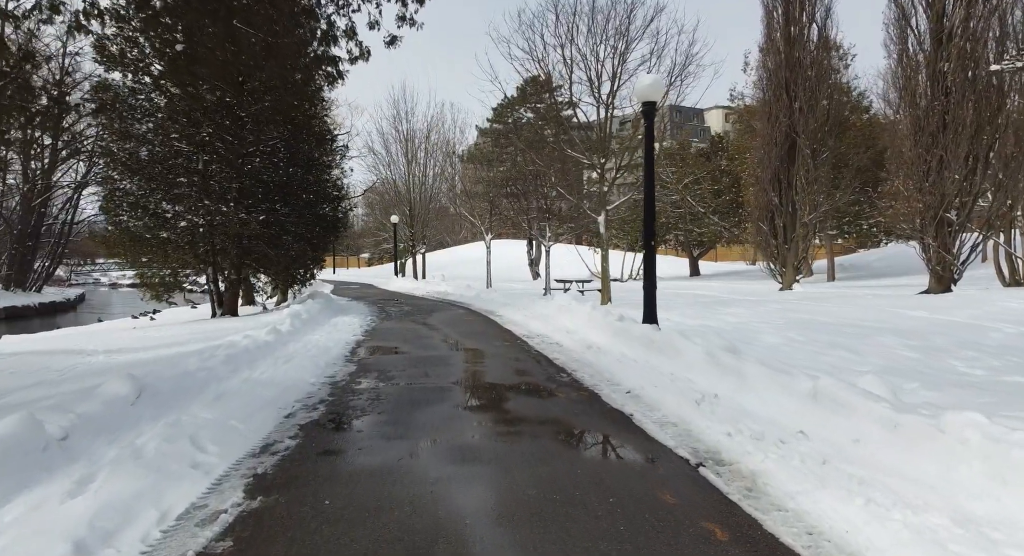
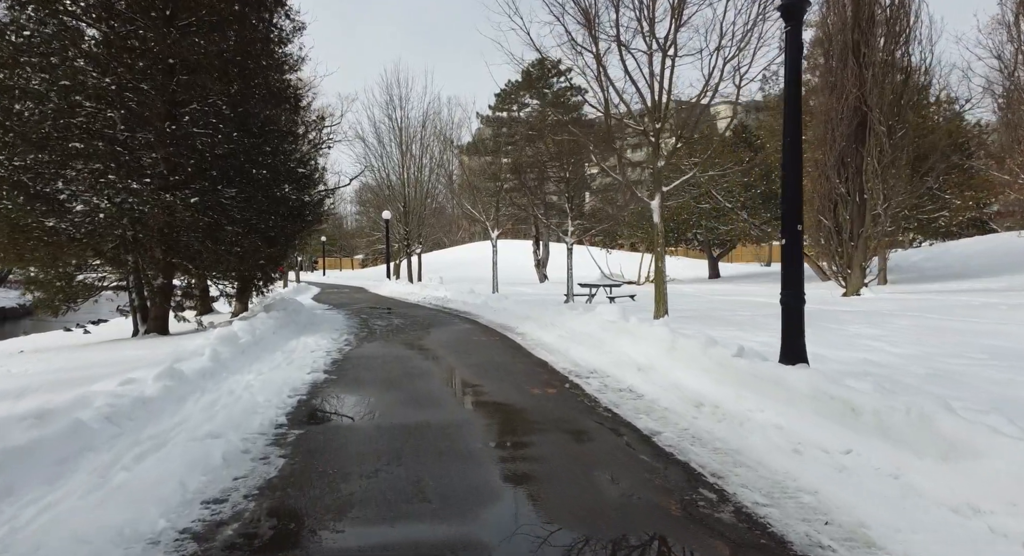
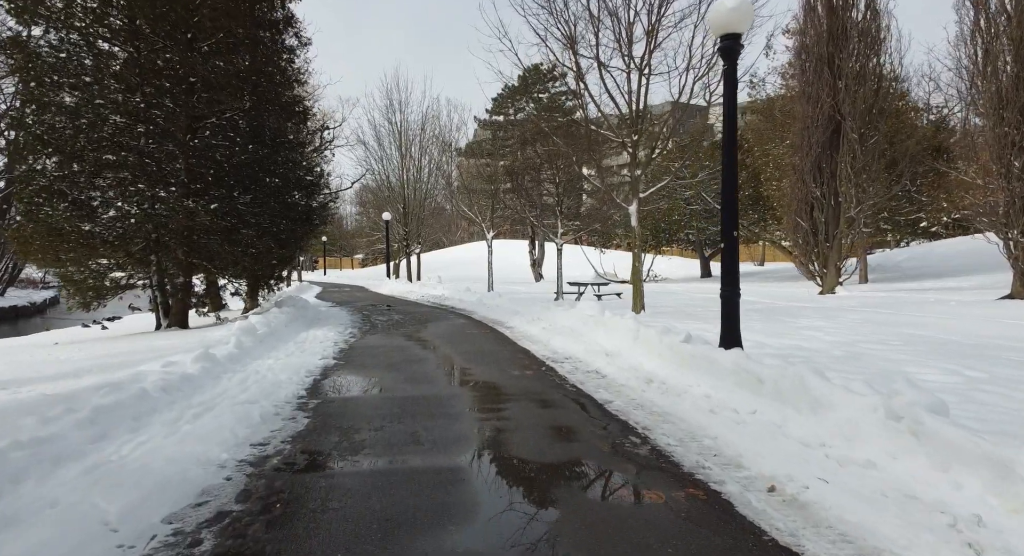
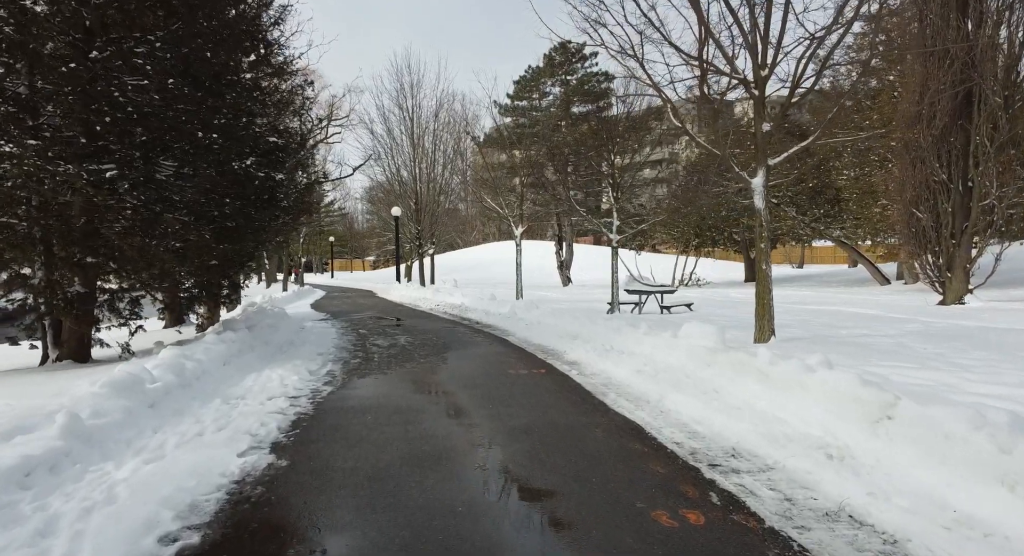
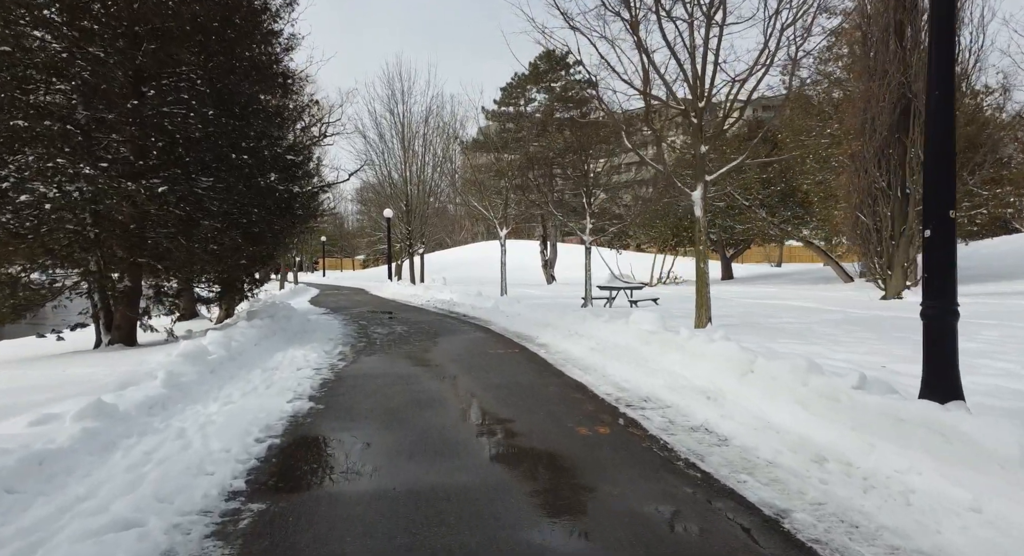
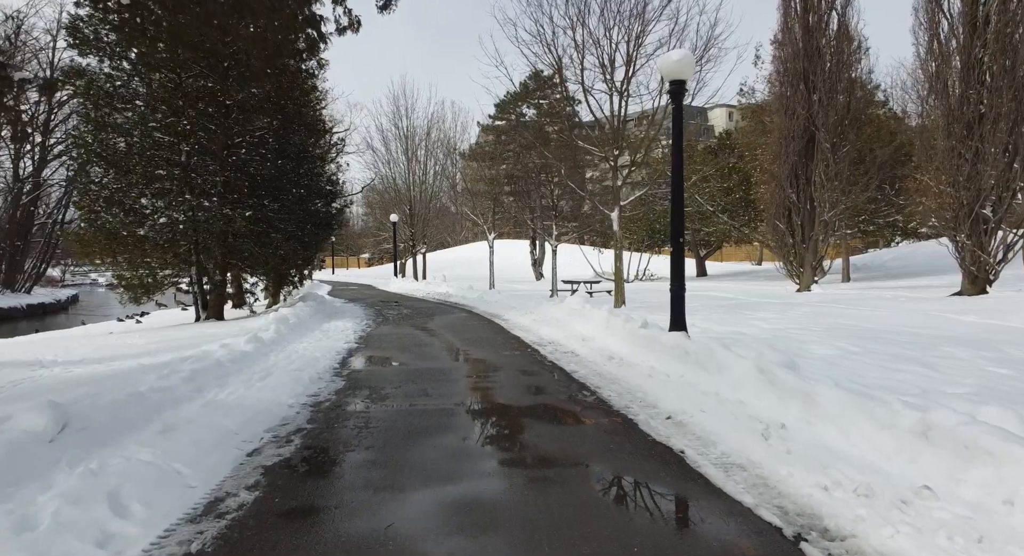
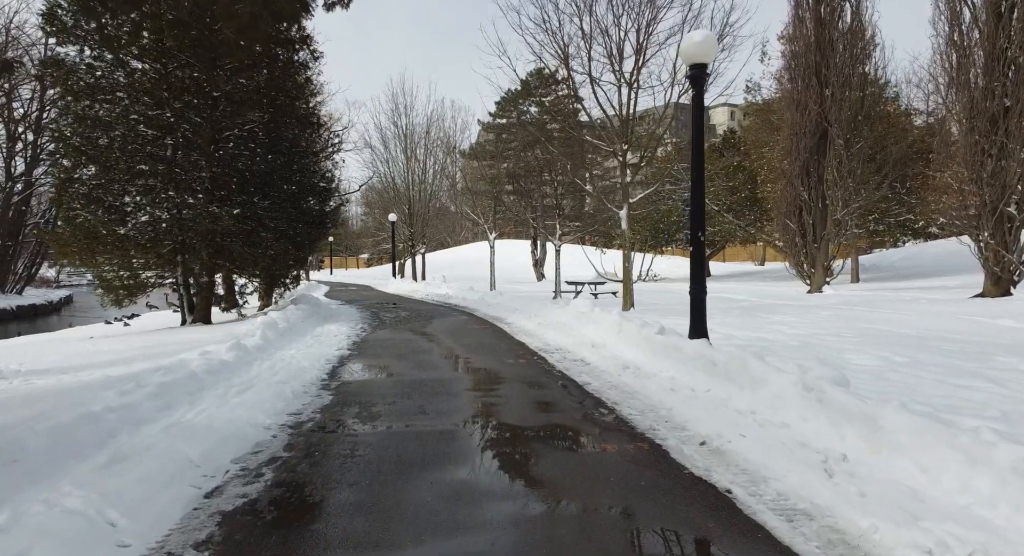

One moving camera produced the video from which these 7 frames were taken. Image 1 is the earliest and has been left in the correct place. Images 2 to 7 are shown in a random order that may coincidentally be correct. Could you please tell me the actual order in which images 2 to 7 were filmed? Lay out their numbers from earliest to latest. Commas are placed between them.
6, 7, 3, 2, 5, 4
